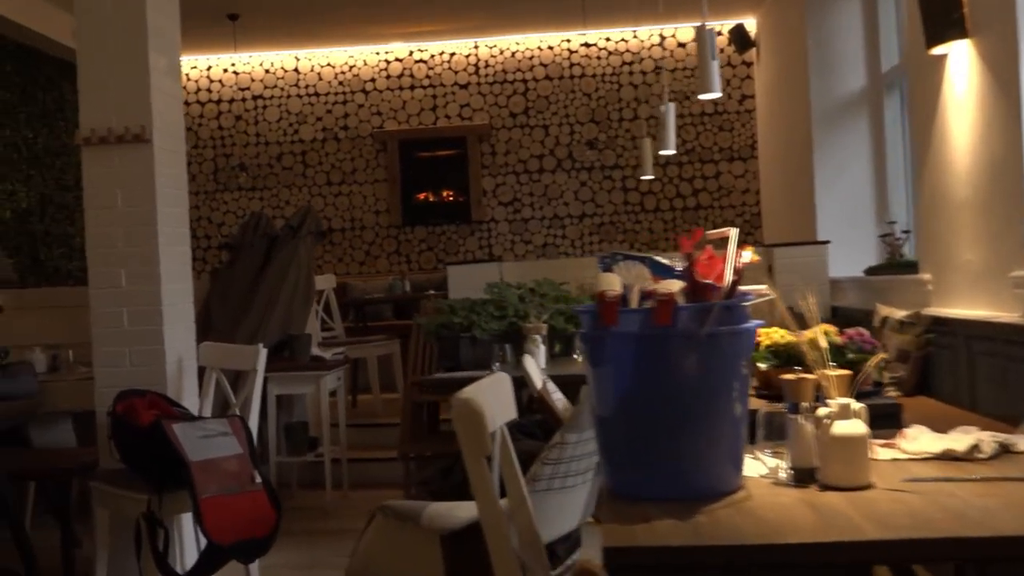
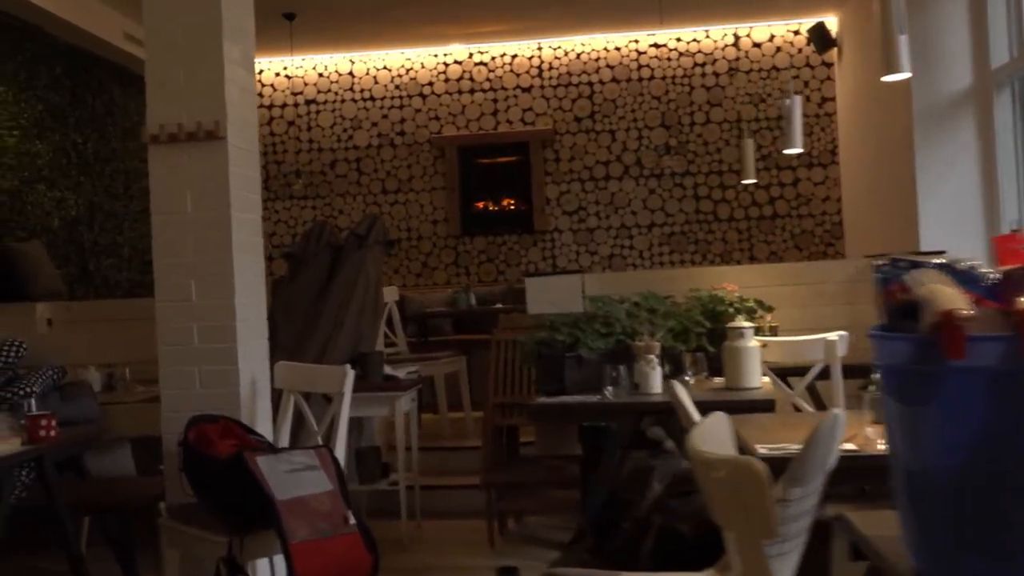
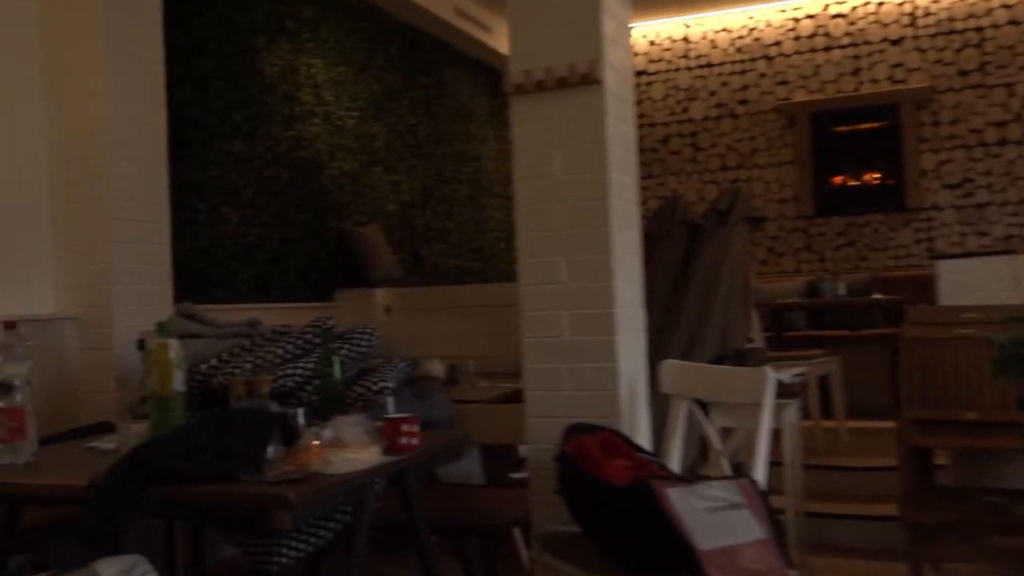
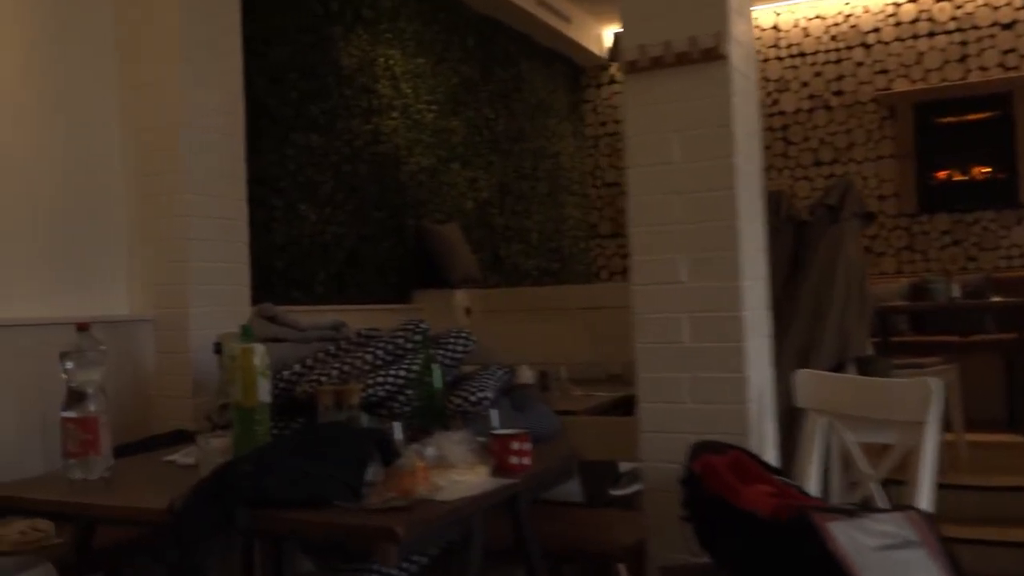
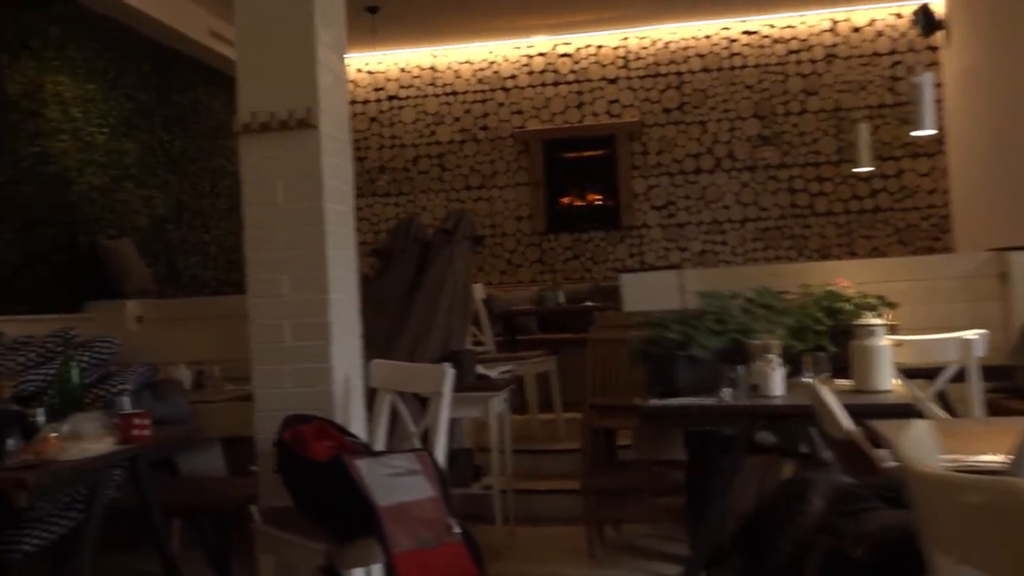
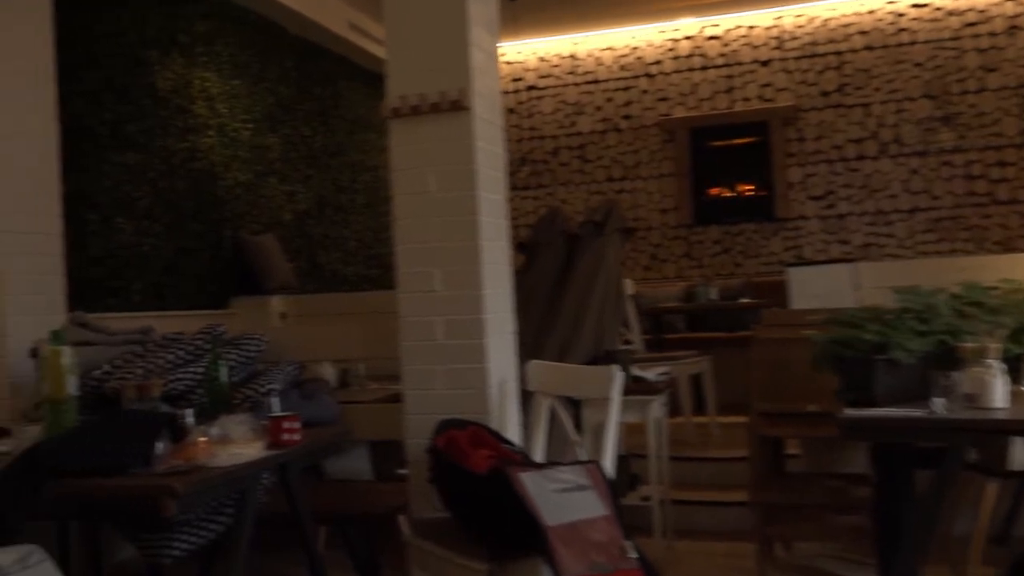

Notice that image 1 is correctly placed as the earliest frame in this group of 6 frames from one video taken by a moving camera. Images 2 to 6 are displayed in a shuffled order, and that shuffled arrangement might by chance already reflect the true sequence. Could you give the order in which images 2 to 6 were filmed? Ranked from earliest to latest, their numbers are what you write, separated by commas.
2, 5, 6, 3, 4
